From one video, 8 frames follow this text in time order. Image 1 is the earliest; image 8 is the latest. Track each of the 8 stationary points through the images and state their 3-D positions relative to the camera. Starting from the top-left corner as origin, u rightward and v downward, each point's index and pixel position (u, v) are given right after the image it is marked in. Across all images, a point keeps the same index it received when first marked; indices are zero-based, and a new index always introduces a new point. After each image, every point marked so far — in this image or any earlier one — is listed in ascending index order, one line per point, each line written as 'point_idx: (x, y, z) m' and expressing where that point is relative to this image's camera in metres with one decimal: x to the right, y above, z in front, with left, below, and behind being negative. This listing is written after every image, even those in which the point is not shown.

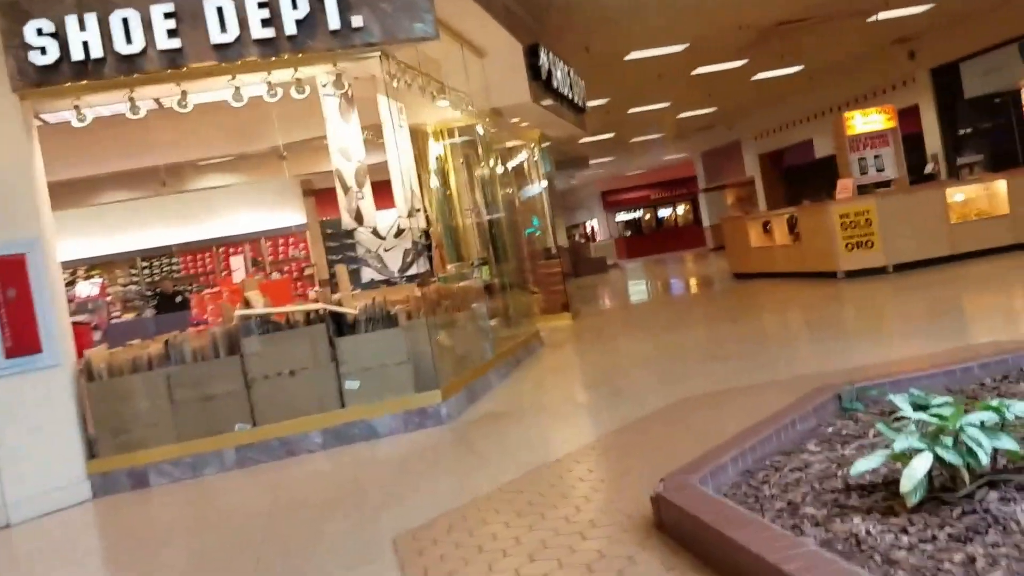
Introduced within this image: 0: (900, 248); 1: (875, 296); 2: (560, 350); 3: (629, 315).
0: (+4.4, +0.5, +9.0) m
1: (+3.9, -0.1, +8.5) m
2: (+0.5, -0.7, +9.0) m
3: (+1.7, -0.4, +11.2) m
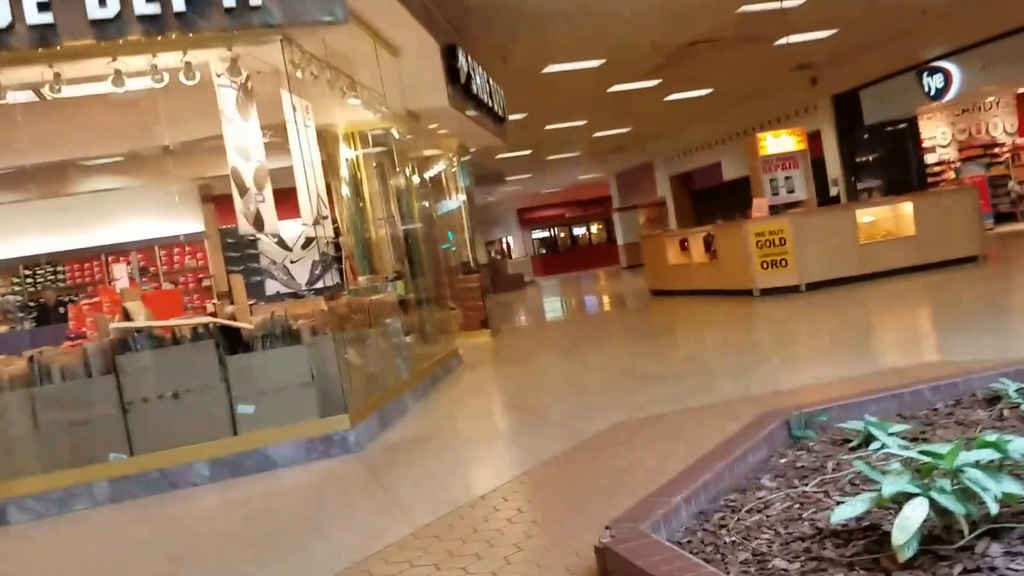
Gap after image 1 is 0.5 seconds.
0: (+3.4, +0.2, +9.0) m
1: (+3.0, -0.3, +8.4) m
2: (-0.4, -0.9, +8.5) m
3: (+0.5, -0.6, +10.9) m
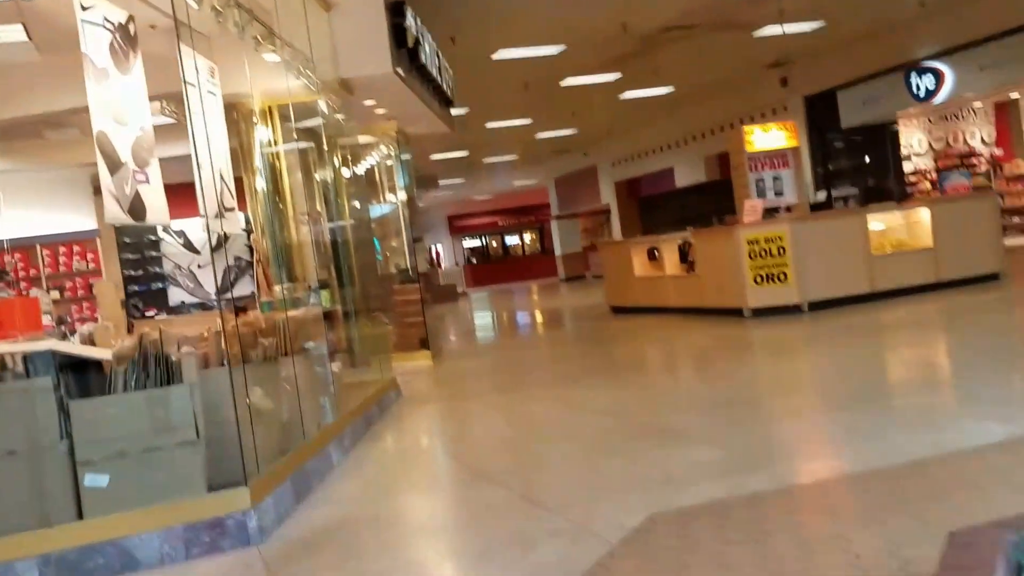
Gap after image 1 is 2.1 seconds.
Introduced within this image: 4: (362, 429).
0: (+3.0, 0.0, +7.8) m
1: (+2.6, -0.5, +7.2) m
2: (-0.8, -1.0, +7.0) m
3: (-0.1, -0.8, +9.4) m
4: (-1.1, -1.0, +5.8) m
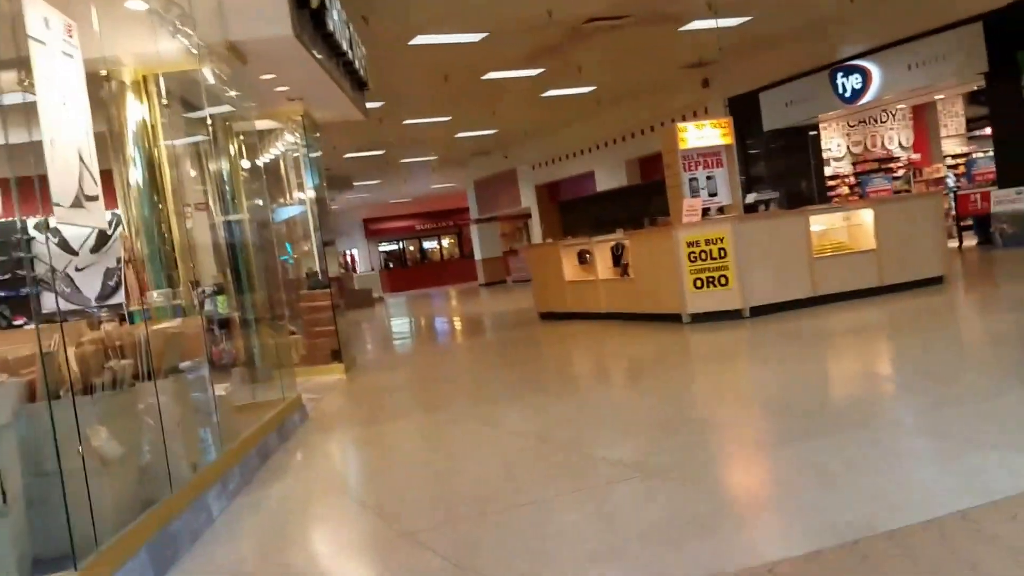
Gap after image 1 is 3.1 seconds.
0: (+2.3, 0.0, +7.3) m
1: (+2.0, -0.5, +6.6) m
2: (-1.4, -1.1, +6.0) m
3: (-1.0, -0.8, +8.5) m
4: (-1.6, -1.1, +4.8) m
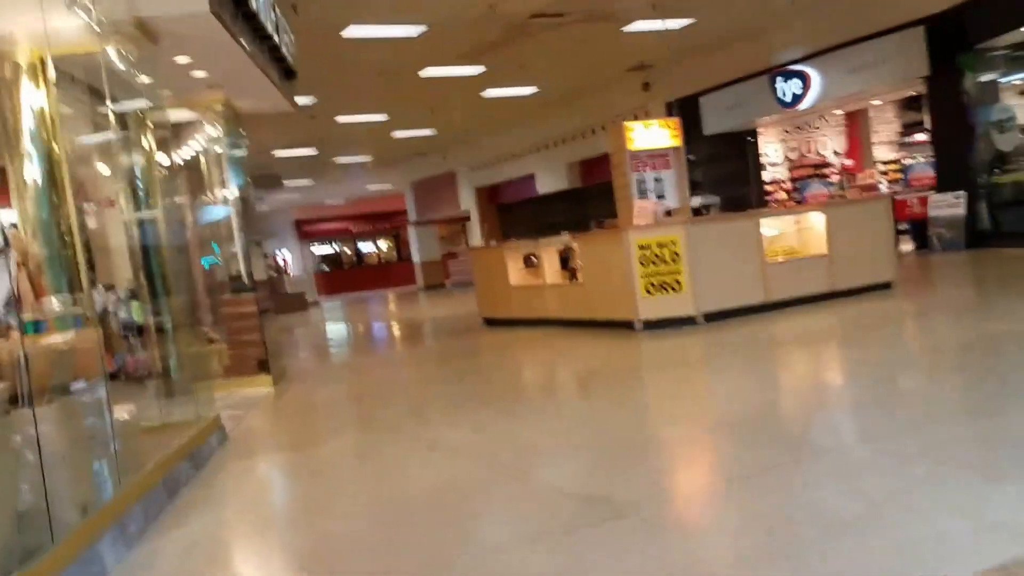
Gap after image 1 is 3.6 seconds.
0: (+1.8, 0.0, +7.1) m
1: (+1.5, -0.5, +6.4) m
2: (-1.8, -1.1, +5.5) m
3: (-1.6, -0.9, +8.0) m
4: (-1.8, -1.1, +4.3) m
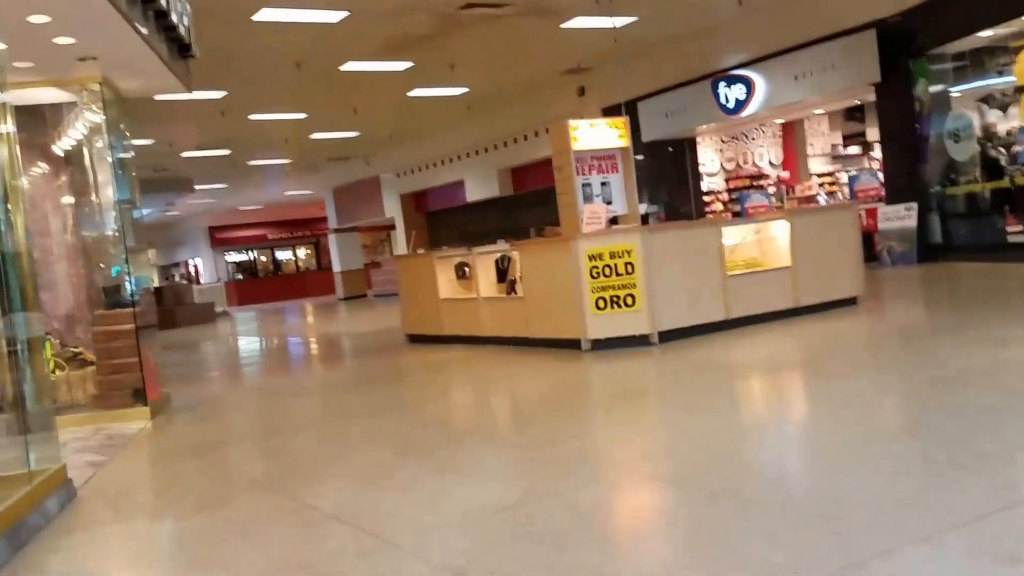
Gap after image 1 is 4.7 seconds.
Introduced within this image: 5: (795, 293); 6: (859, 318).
0: (+1.2, -0.2, +6.3) m
1: (+1.0, -0.7, +5.6) m
2: (-2.1, -1.2, +4.4) m
3: (-2.2, -1.0, +7.0) m
4: (-2.1, -1.2, +3.2) m
5: (+2.4, -0.1, +6.8) m
6: (+2.9, -0.2, +6.7) m
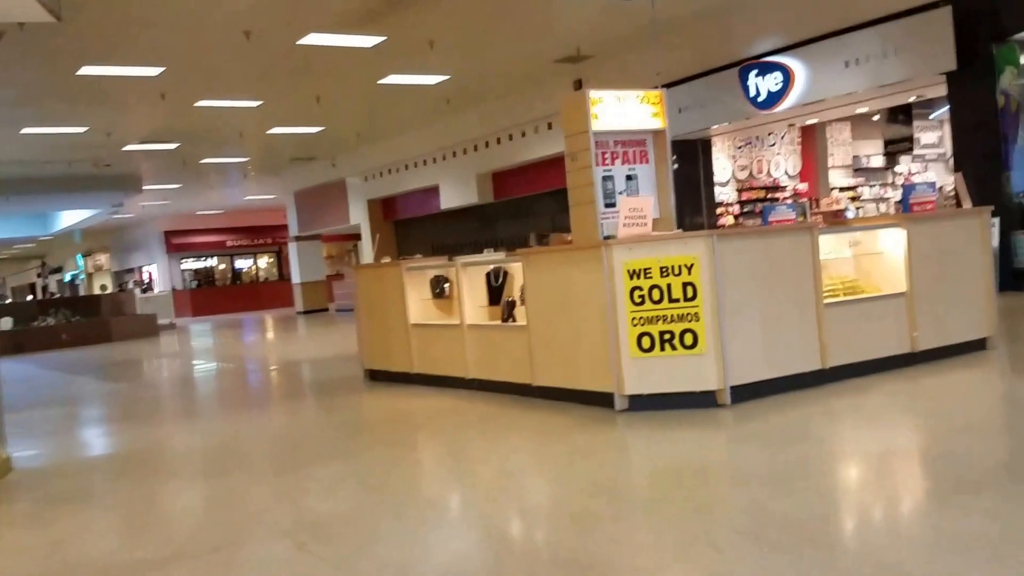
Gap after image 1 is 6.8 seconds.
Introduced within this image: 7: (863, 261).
0: (+1.2, -0.3, +4.5) m
1: (+1.1, -0.8, +3.8) m
2: (-2.1, -1.2, +2.5) m
3: (-2.2, -1.1, +5.0) m
4: (-2.0, -1.2, +1.2) m
5: (+2.4, -0.3, +5.0) m
6: (+2.9, -0.5, +4.9) m
7: (+2.1, +0.2, +5.0) m
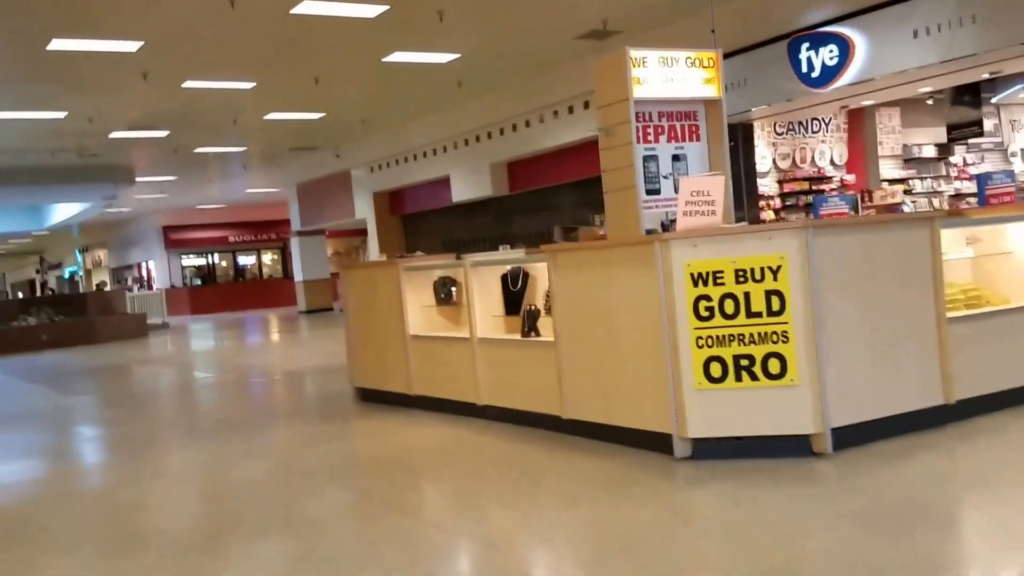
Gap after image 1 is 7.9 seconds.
0: (+1.4, -0.4, +3.4) m
1: (+1.2, -0.9, +2.7) m
2: (-2.0, -1.3, +1.5) m
3: (-2.1, -1.1, +4.0) m
4: (-2.0, -1.2, +0.2) m
5: (+2.5, -0.3, +3.9) m
6: (+3.0, -0.5, +3.8) m
7: (+2.3, +0.1, +4.0) m
